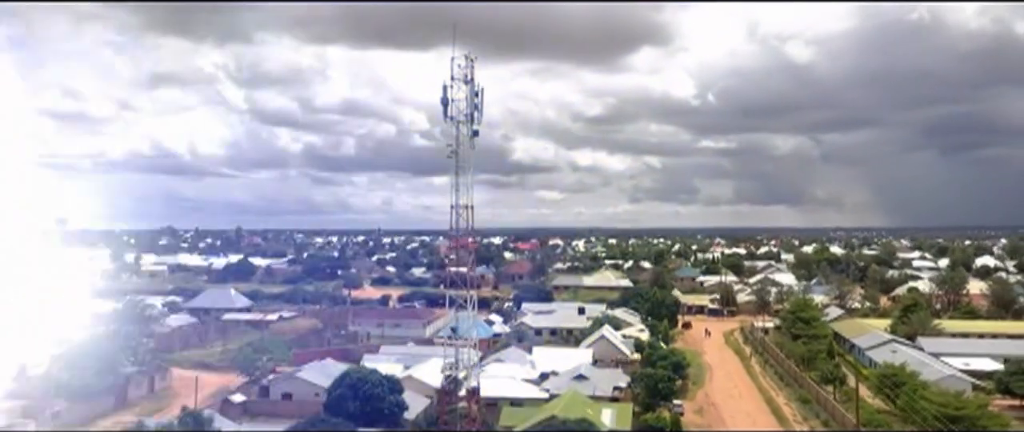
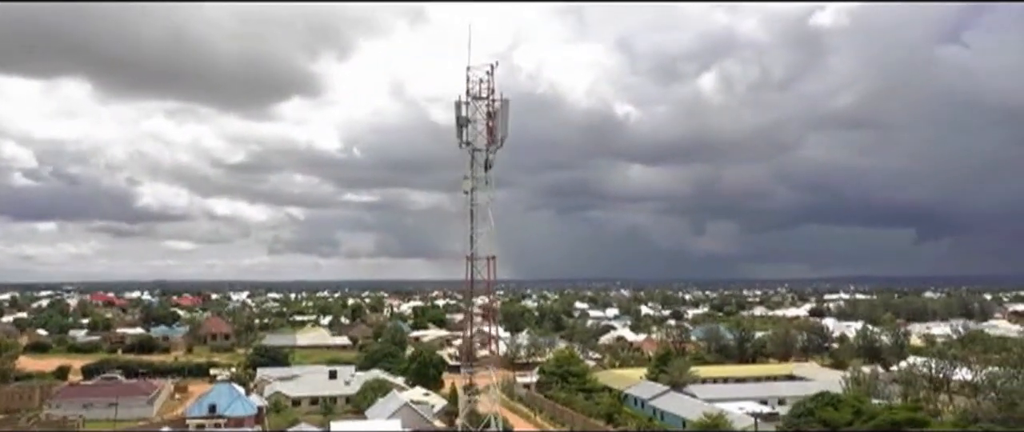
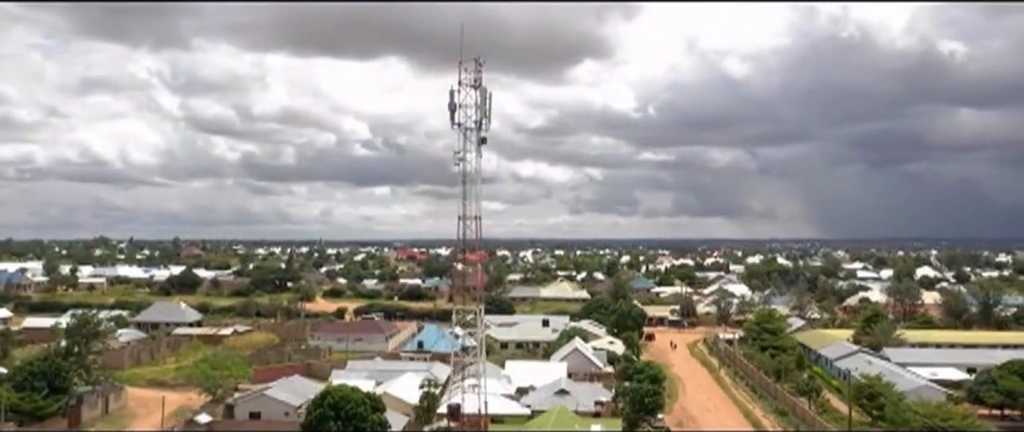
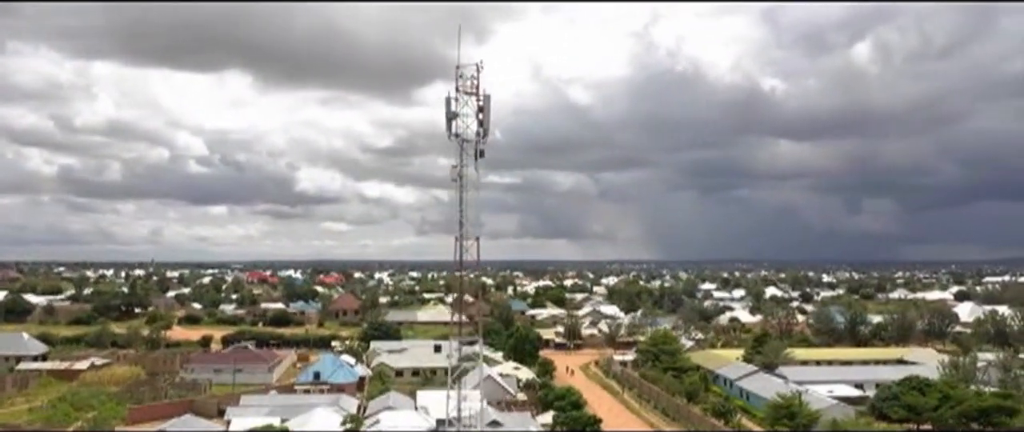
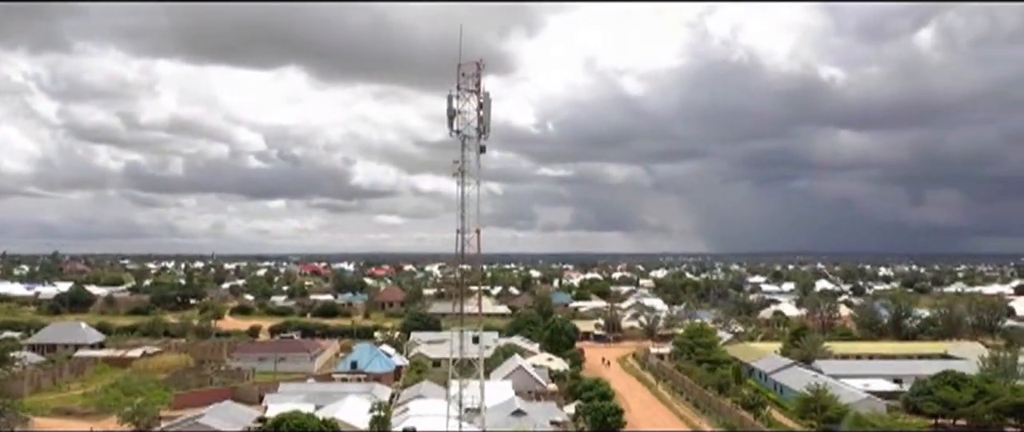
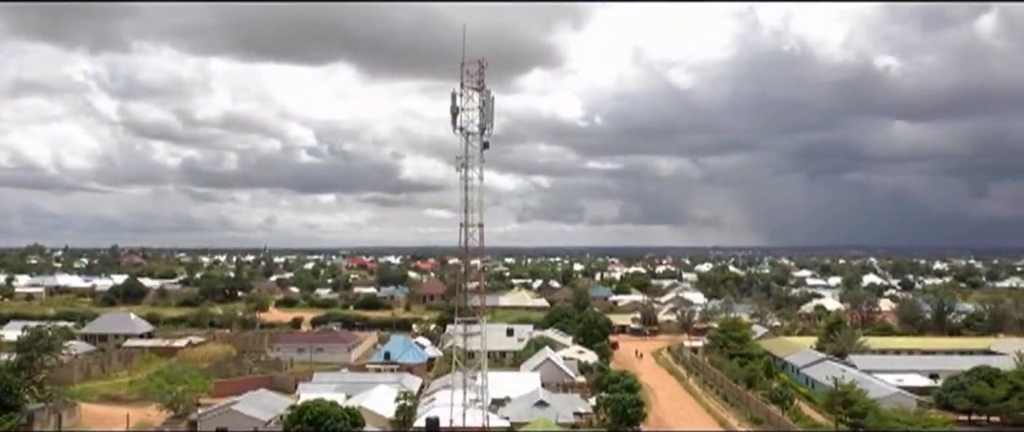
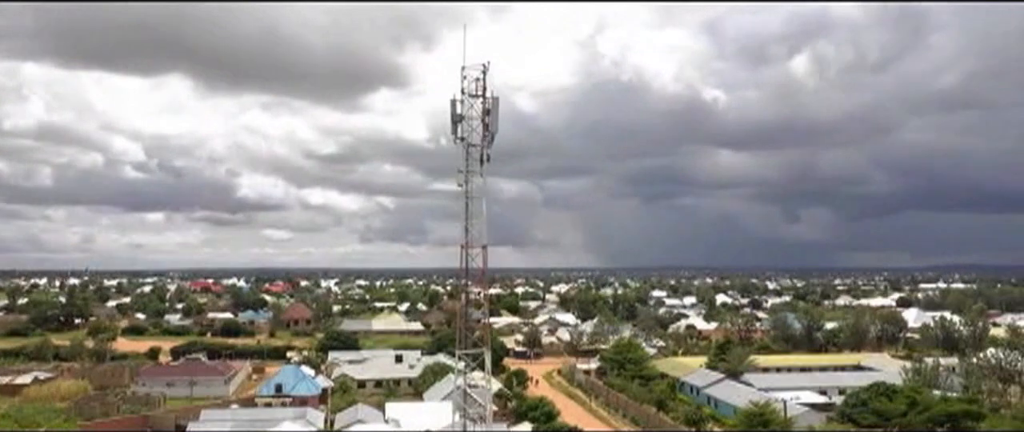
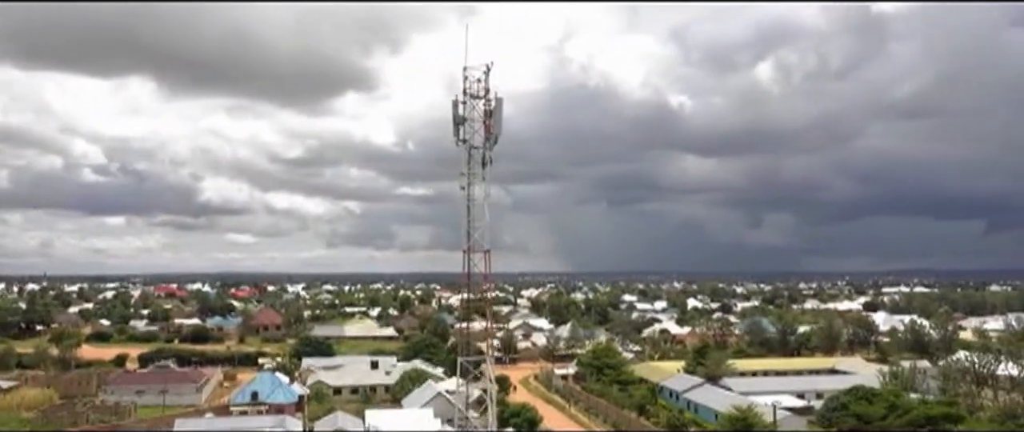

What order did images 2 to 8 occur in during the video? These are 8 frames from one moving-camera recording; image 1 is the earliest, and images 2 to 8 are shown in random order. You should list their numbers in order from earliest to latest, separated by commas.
3, 6, 5, 4, 7, 8, 2
